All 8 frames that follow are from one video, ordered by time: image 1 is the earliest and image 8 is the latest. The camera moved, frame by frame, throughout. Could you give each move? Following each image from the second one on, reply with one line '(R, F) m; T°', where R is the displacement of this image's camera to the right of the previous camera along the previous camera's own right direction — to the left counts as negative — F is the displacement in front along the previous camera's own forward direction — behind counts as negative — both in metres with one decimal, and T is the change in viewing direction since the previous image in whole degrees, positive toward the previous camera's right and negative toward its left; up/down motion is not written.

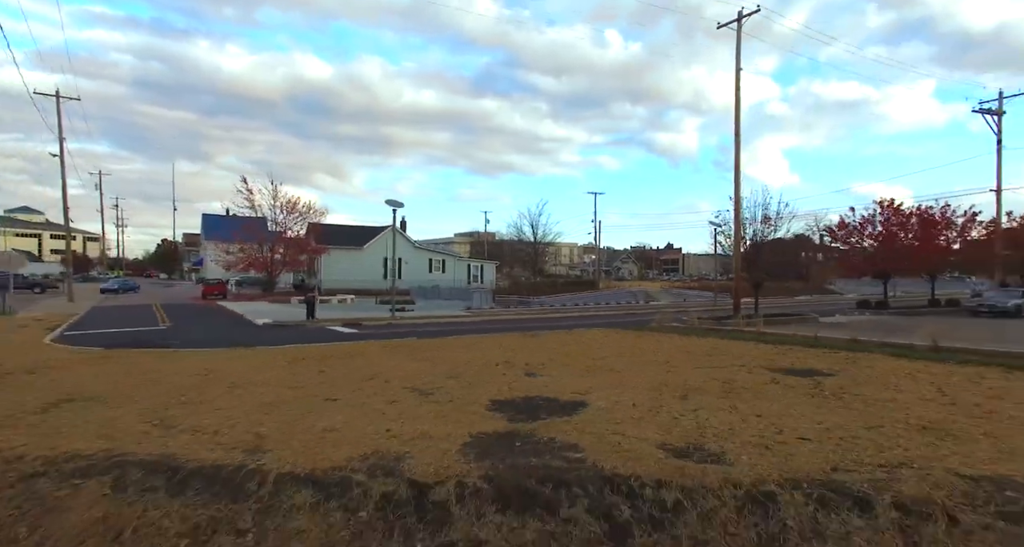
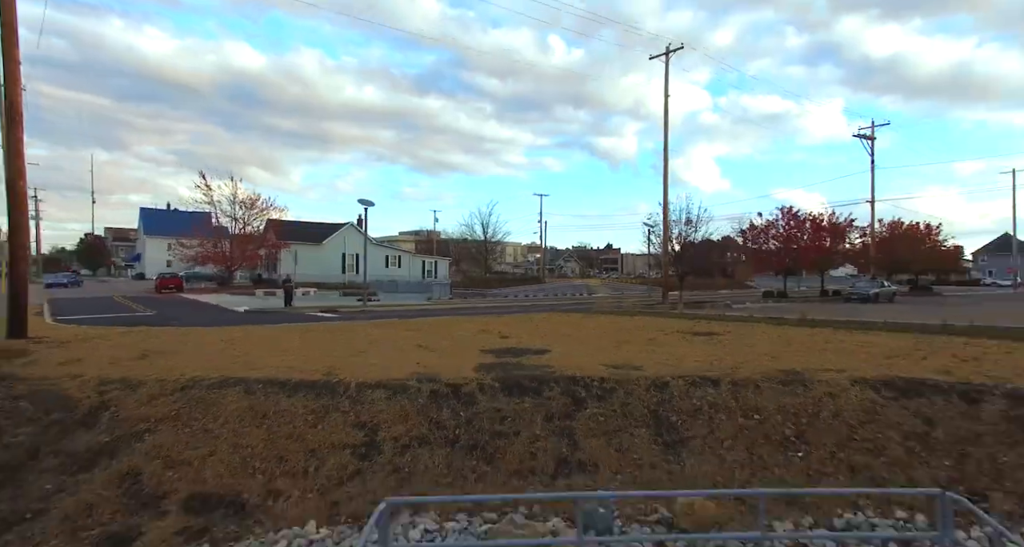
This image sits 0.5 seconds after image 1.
(-0.7, -2.2) m; +7°
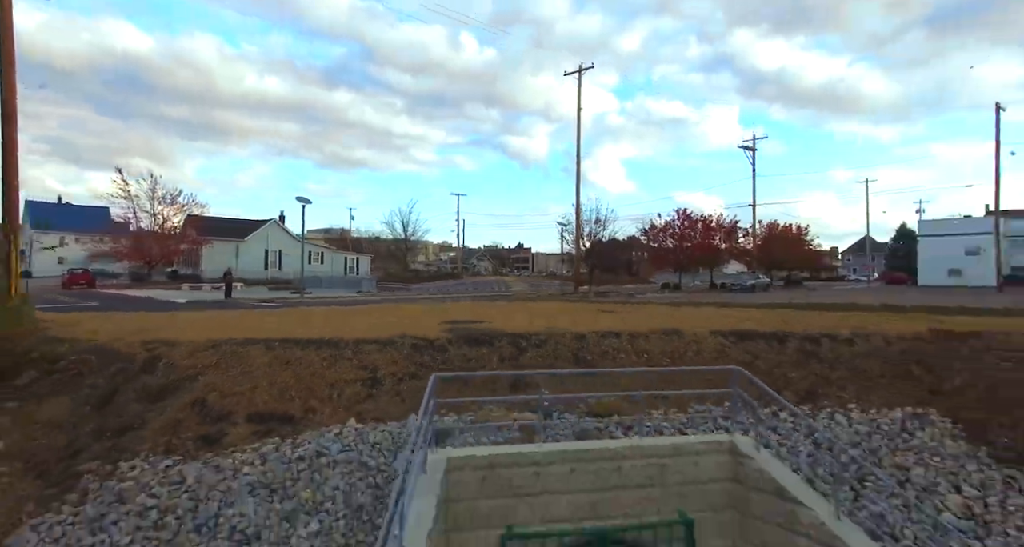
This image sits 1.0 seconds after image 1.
(-0.7, -2.1) m; +10°
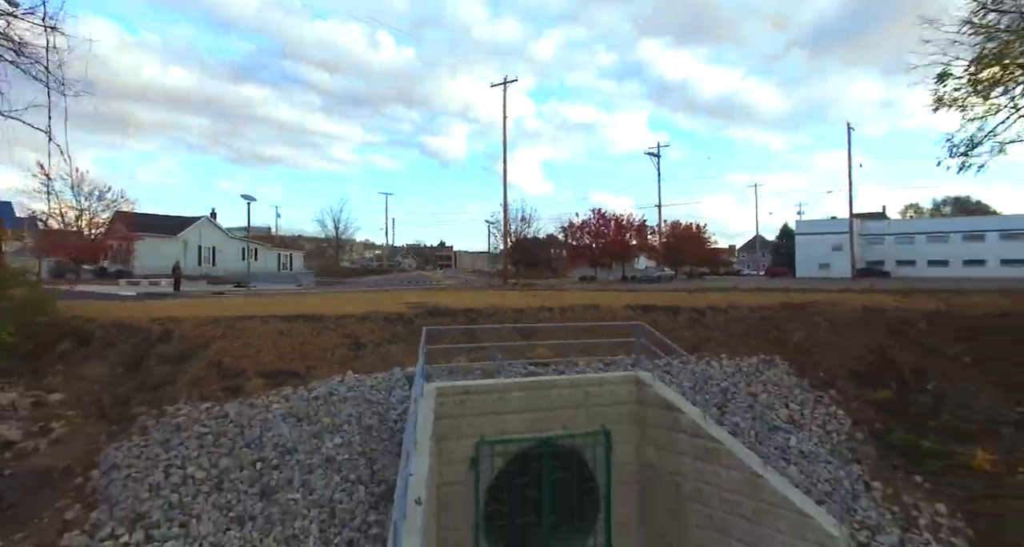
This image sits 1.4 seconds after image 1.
(-0.6, -1.7) m; +9°
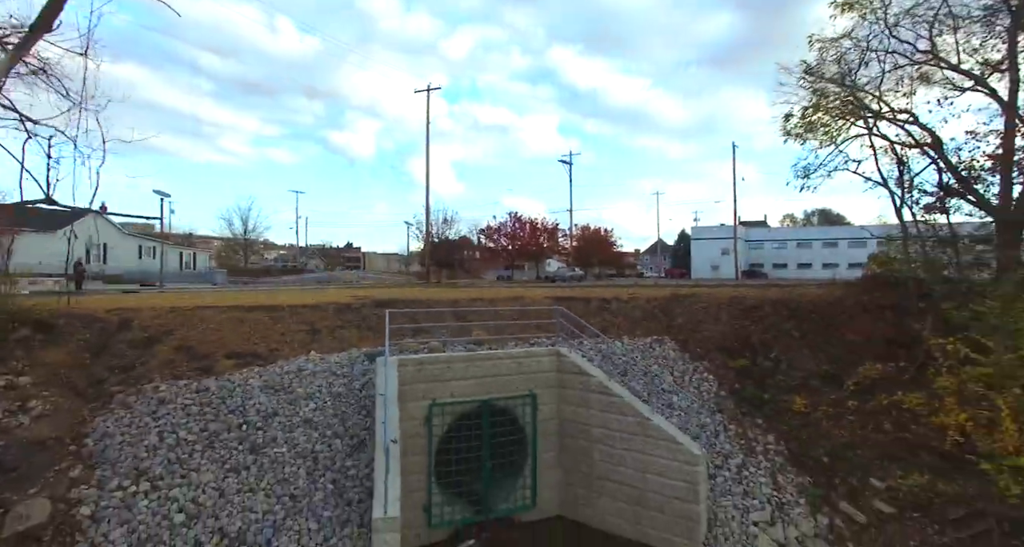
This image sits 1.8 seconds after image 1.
(-0.5, -1.4) m; +10°
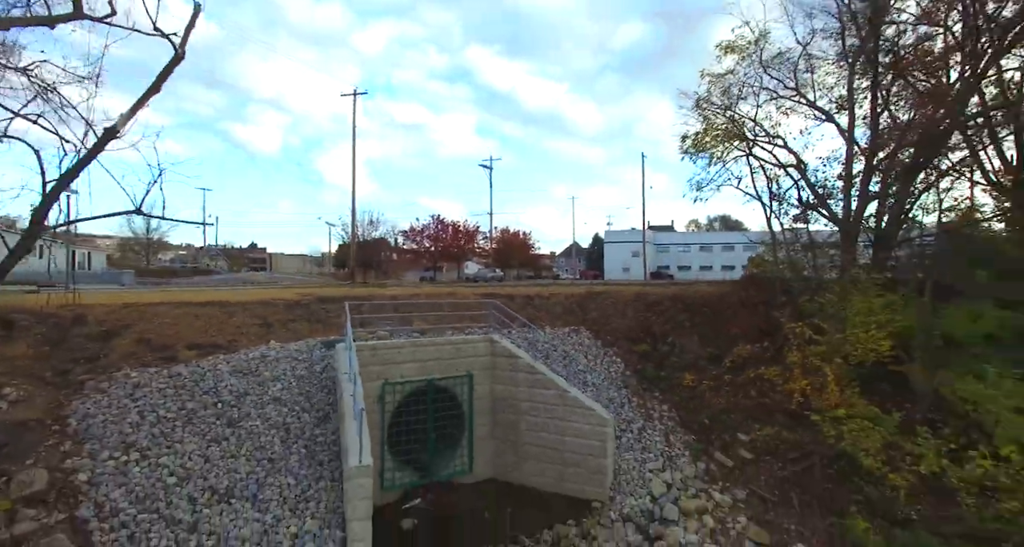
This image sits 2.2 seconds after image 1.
(-0.4, -1.4) m; +9°
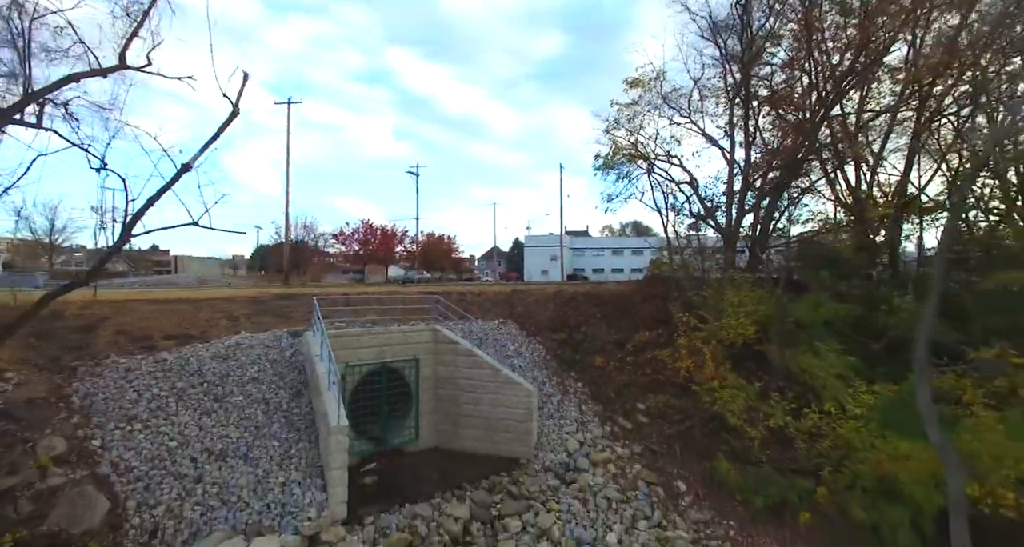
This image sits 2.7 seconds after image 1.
(-0.4, -1.9) m; +9°
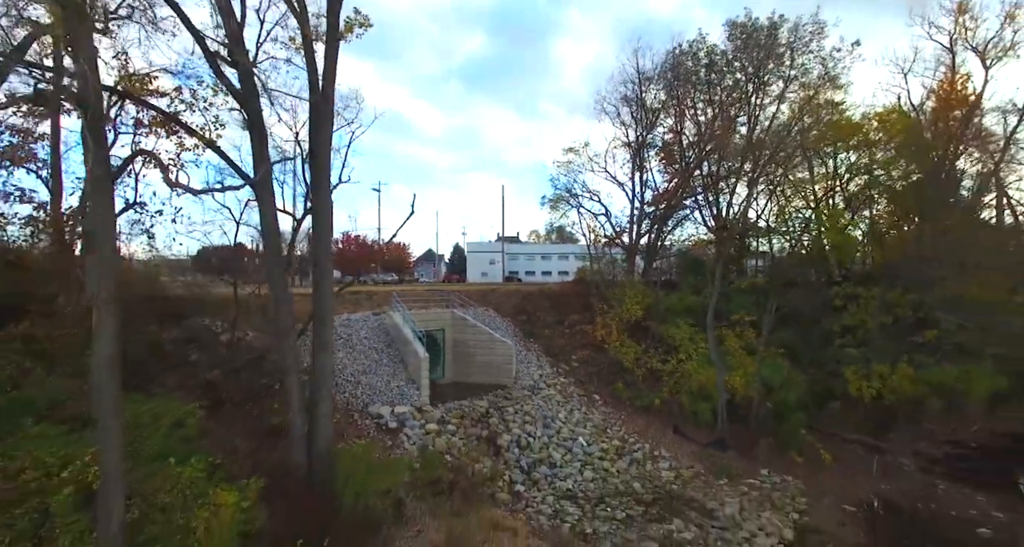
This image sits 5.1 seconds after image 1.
(-2.3, -7.6) m; +8°
